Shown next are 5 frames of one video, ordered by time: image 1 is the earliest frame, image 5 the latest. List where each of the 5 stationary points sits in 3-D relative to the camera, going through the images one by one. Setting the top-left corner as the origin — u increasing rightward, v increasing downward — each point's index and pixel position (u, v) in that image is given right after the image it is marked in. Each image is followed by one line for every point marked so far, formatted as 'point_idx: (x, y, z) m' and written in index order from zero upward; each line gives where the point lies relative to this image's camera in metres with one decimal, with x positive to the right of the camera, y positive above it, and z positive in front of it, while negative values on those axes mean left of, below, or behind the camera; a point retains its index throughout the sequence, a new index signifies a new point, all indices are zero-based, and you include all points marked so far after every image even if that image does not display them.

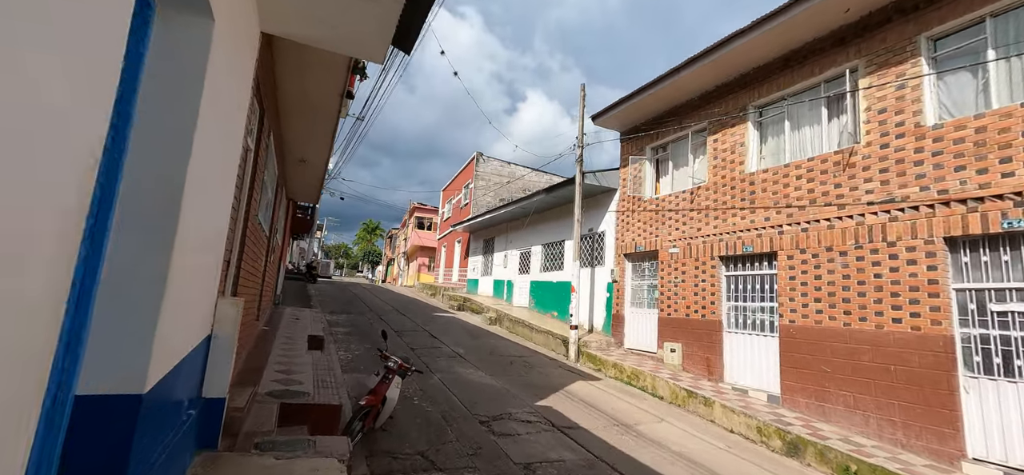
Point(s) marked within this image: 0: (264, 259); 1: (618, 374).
0: (-3.9, -0.4, +6.4) m
1: (+2.1, -2.7, +8.1) m
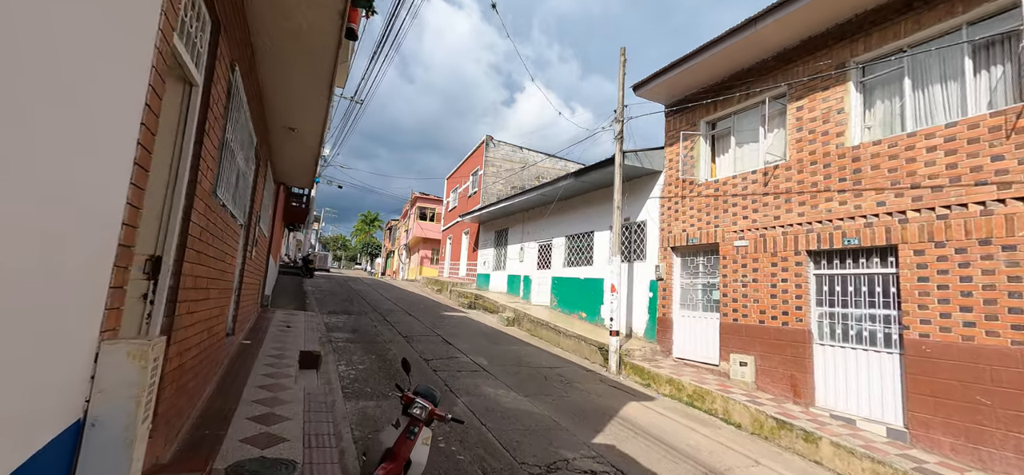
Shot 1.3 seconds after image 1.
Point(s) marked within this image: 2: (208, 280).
0: (-3.3, -0.2, +5.0) m
1: (+2.7, -2.6, +6.7) m
2: (-2.3, -0.3, +3.1) m
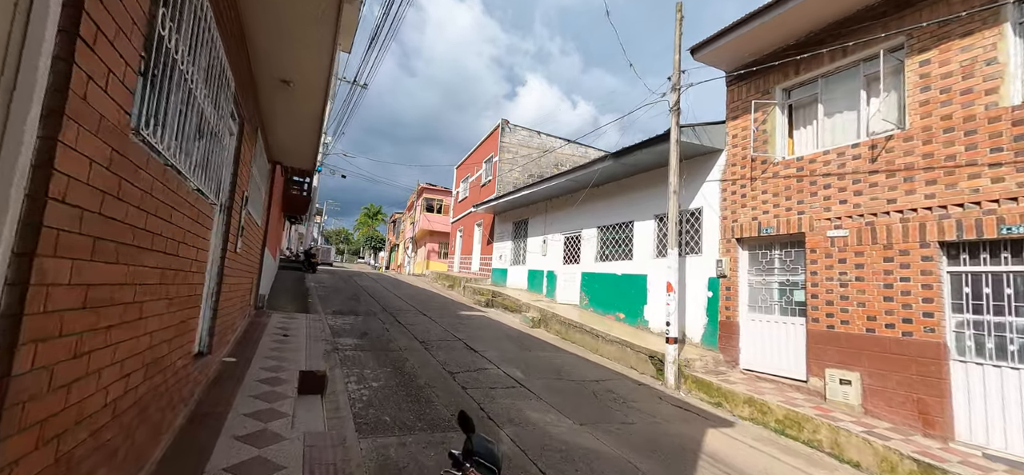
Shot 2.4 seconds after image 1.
0: (-2.7, -0.1, +3.8) m
1: (+3.3, -2.4, +5.5) m
2: (-1.7, -0.2, +1.9) m
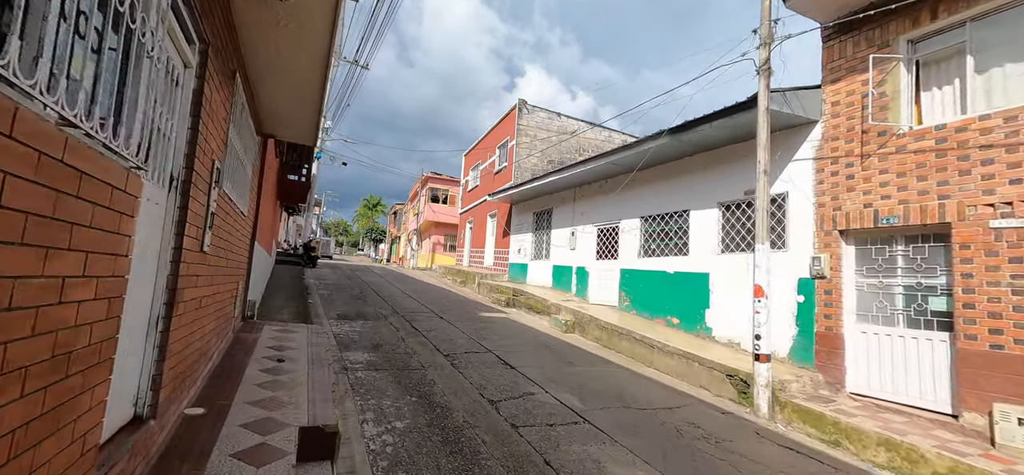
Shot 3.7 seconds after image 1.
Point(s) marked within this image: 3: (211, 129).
0: (-2.0, -0.1, +2.4) m
1: (+4.1, -2.3, +4.2) m
2: (-1.0, -0.2, +0.5) m
3: (-2.1, +0.8, +2.8) m
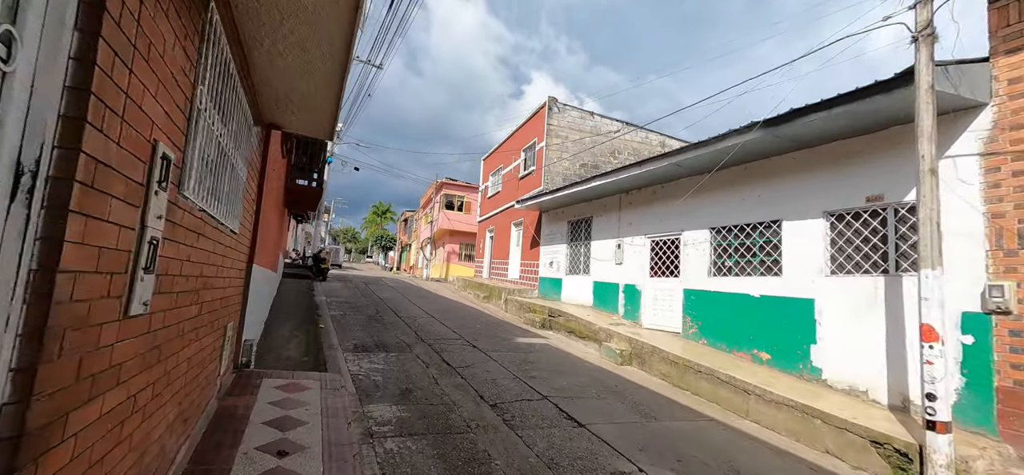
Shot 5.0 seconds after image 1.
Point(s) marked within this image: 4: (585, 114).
0: (-1.2, -0.2, +1.0) m
1: (+4.9, -2.5, +2.7) m
2: (-0.3, -0.4, -0.9) m
3: (-1.3, +0.6, +1.4) m
4: (+2.5, +4.4, +14.3) m
